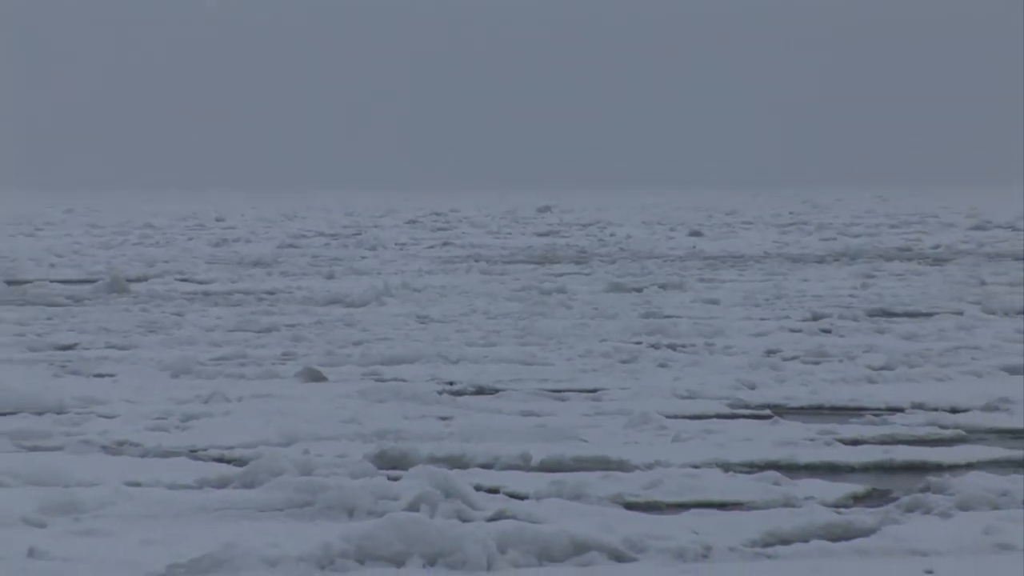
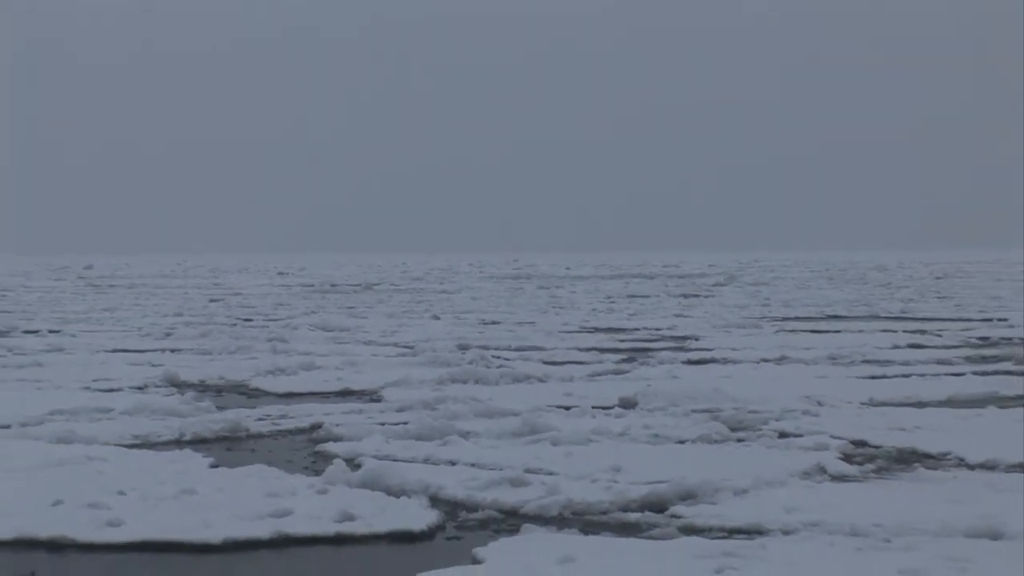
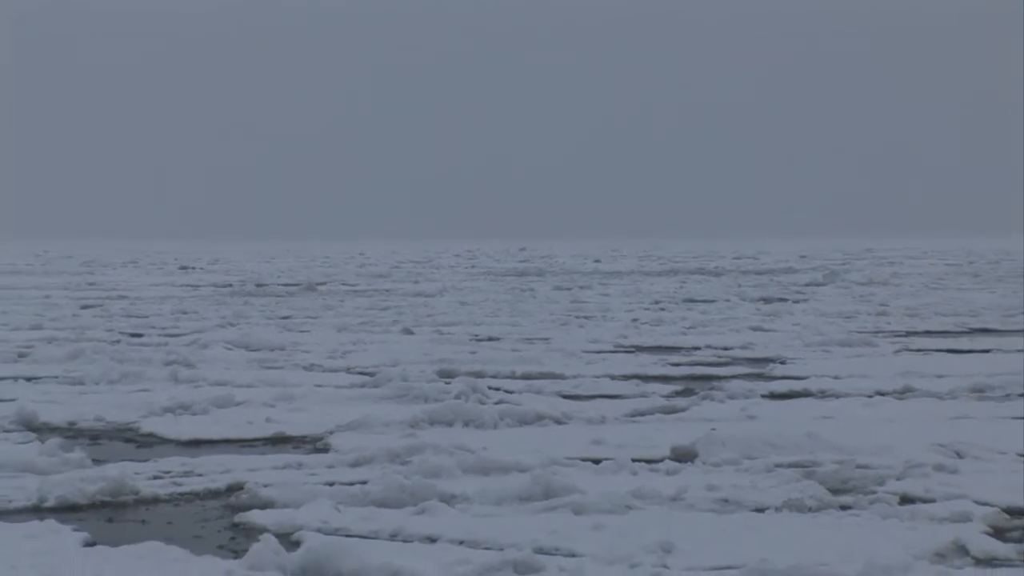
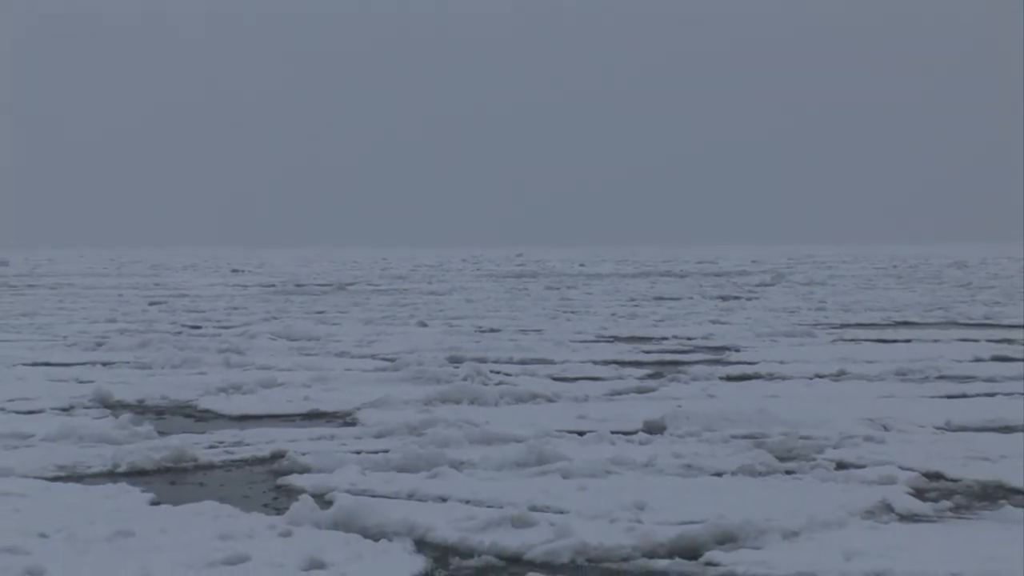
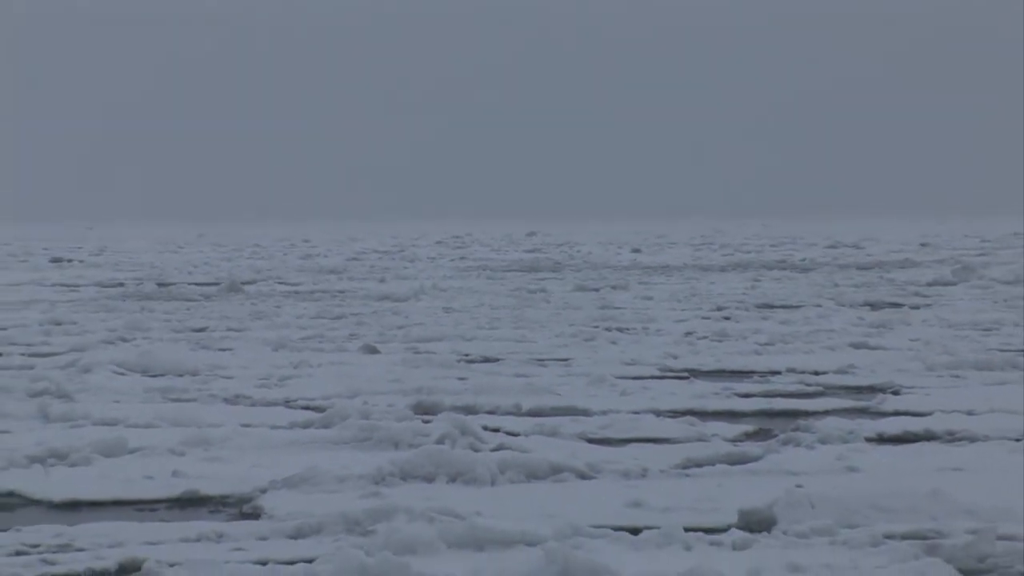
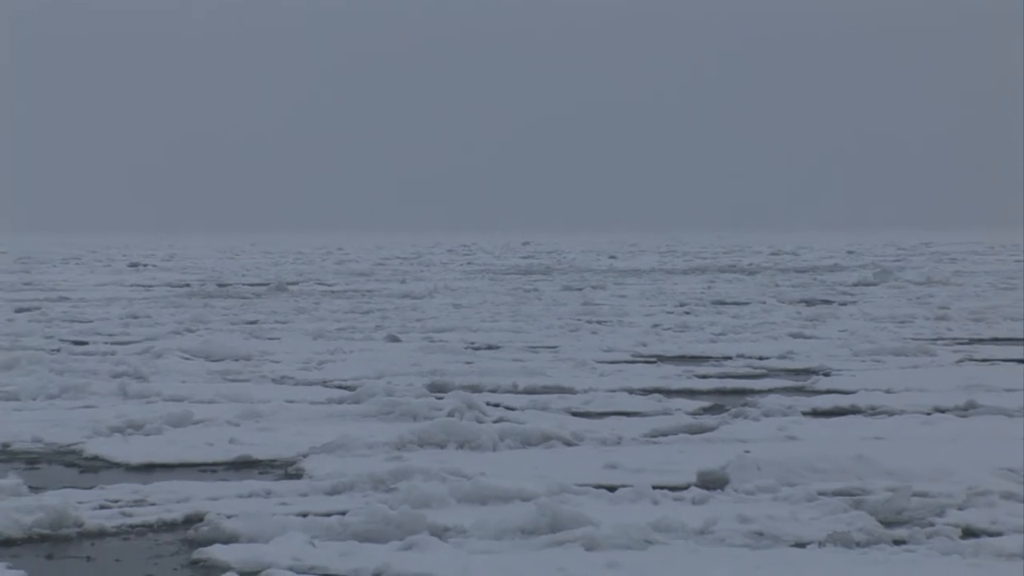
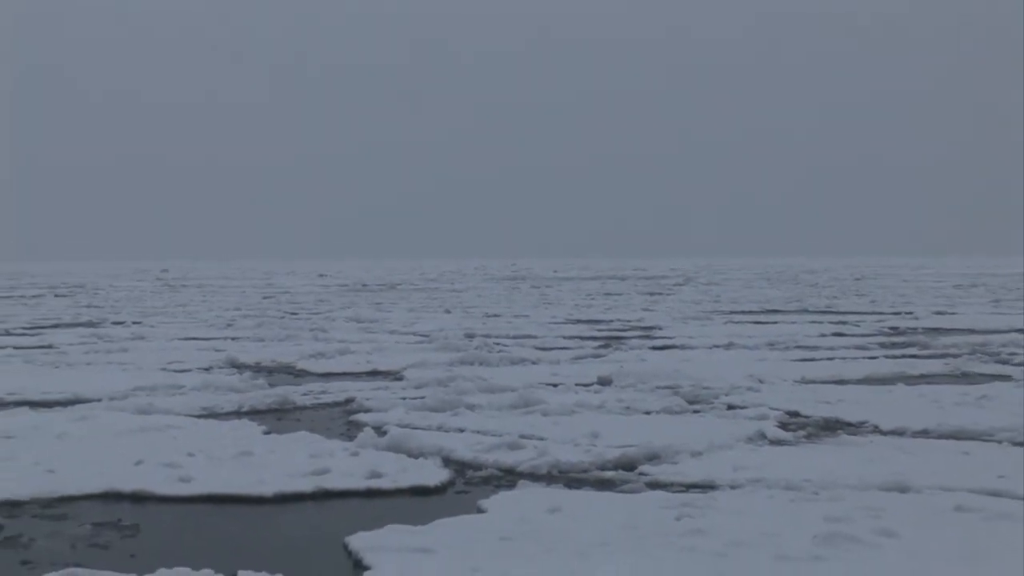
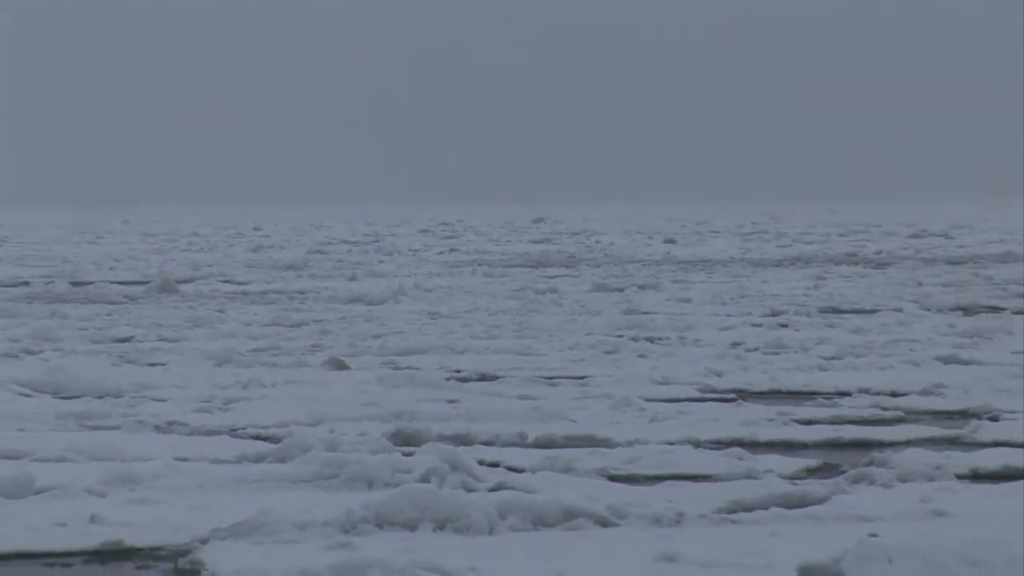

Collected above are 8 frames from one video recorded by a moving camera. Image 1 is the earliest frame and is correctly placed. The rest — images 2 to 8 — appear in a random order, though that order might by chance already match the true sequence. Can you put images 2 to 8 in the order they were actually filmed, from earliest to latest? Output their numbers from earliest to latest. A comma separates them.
8, 5, 6, 3, 4, 2, 7
